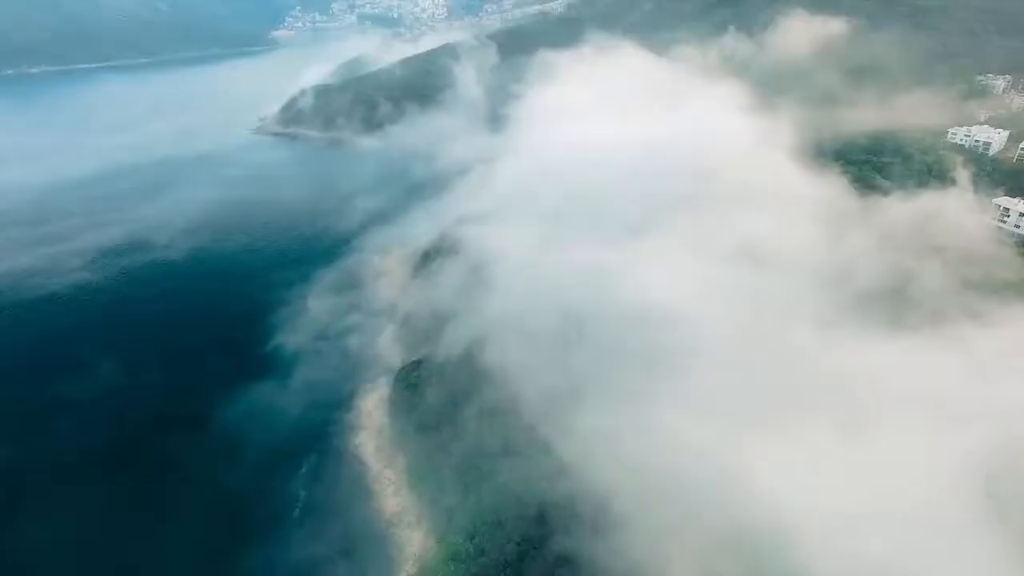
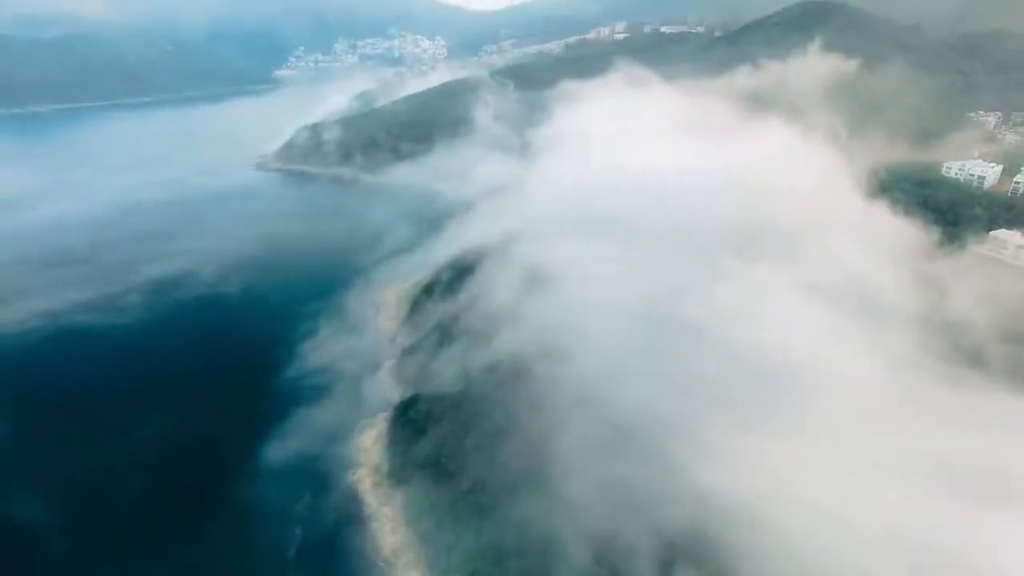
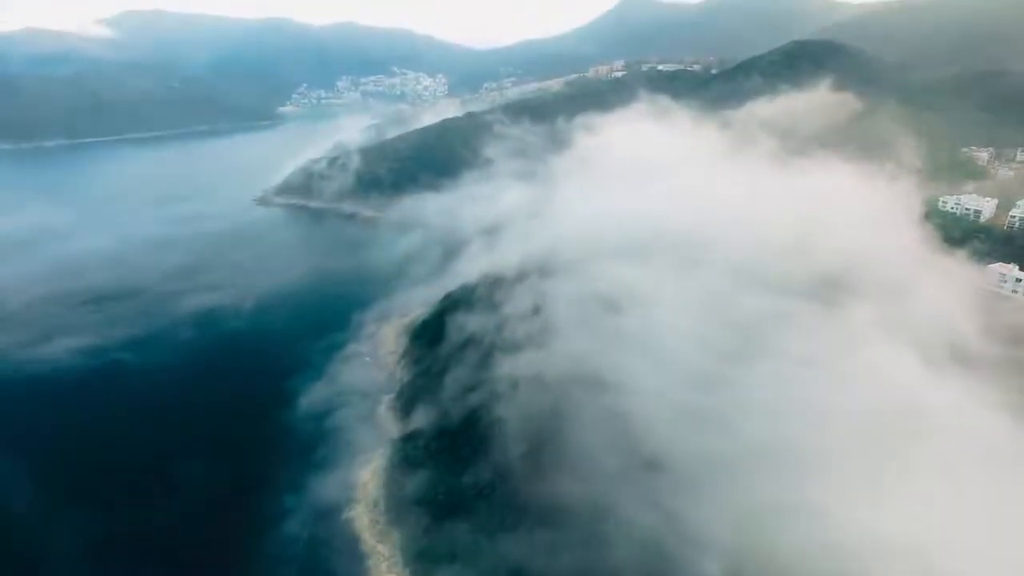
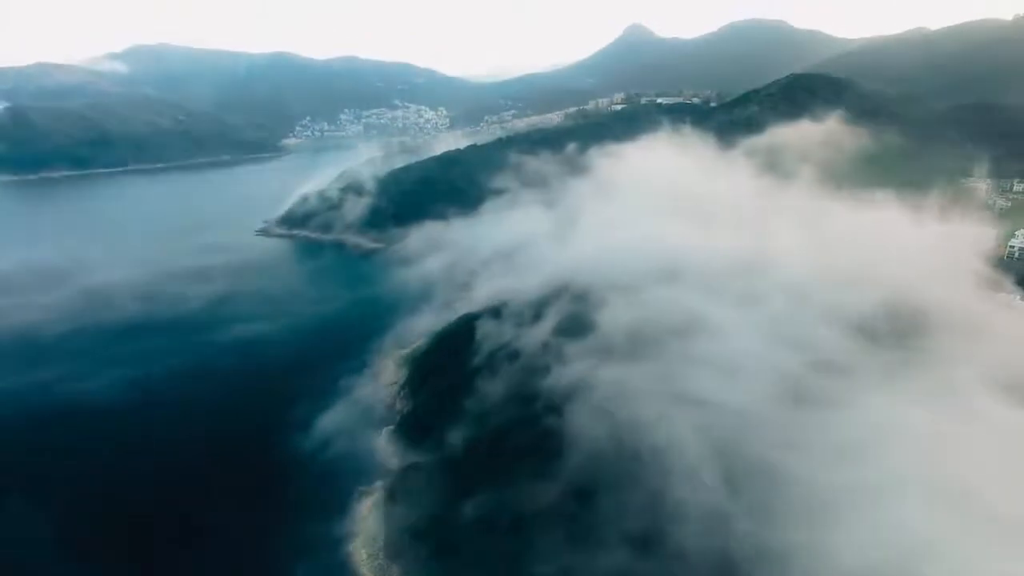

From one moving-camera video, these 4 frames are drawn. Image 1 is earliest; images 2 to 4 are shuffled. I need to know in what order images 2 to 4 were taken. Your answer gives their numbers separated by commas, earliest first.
2, 3, 4
